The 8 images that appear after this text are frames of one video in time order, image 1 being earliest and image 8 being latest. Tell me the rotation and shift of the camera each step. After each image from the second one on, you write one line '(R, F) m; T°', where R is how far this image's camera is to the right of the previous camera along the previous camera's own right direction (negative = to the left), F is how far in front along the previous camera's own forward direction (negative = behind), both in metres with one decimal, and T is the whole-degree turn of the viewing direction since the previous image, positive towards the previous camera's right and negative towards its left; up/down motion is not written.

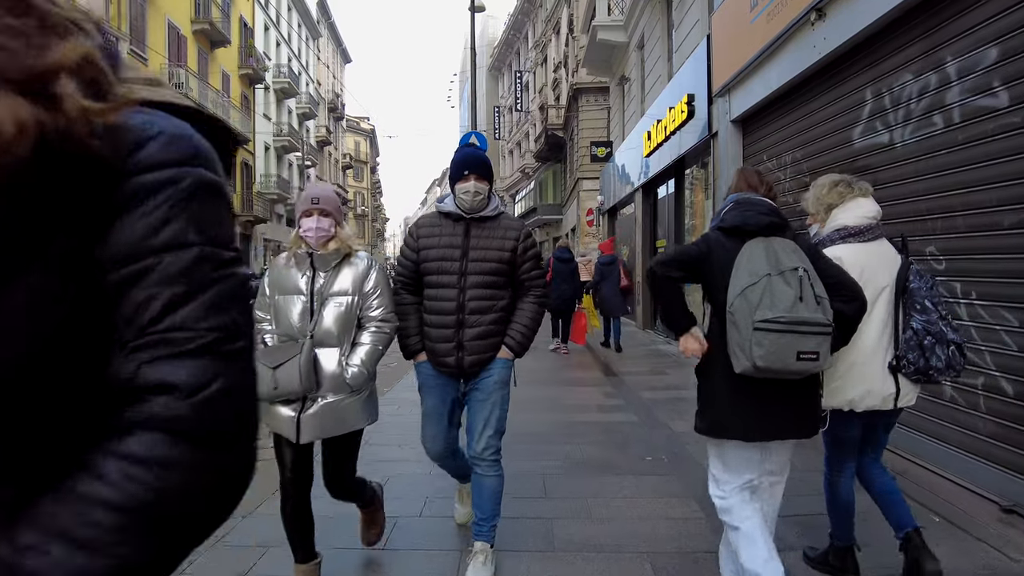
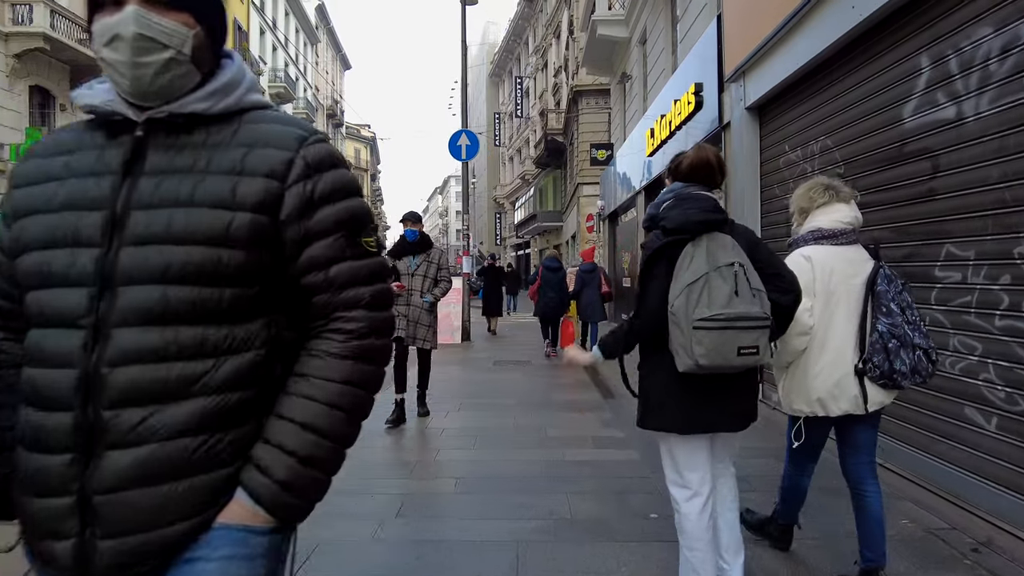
(+0.2, +0.9) m; 0°
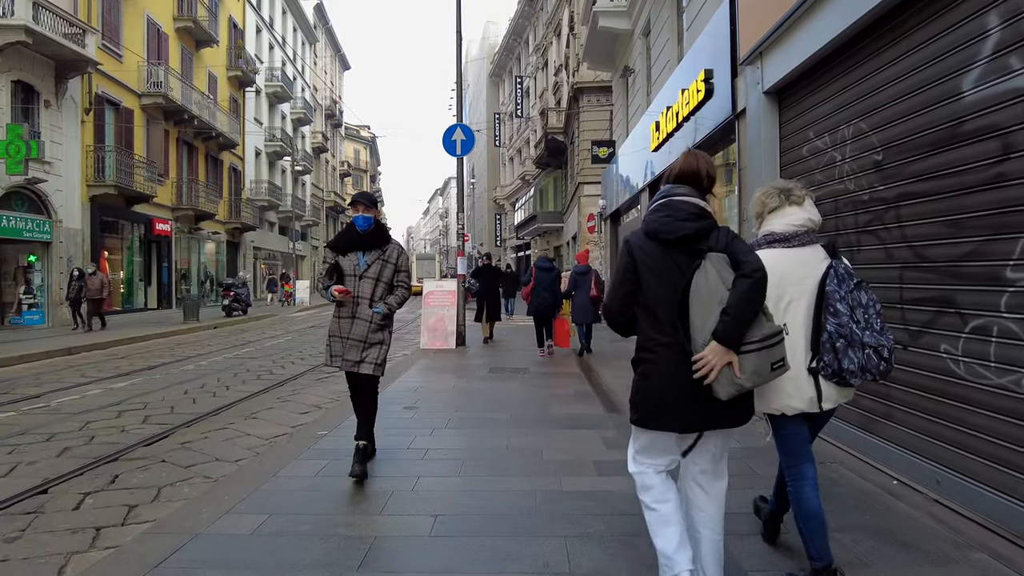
(+0.1, +0.6) m; 0°
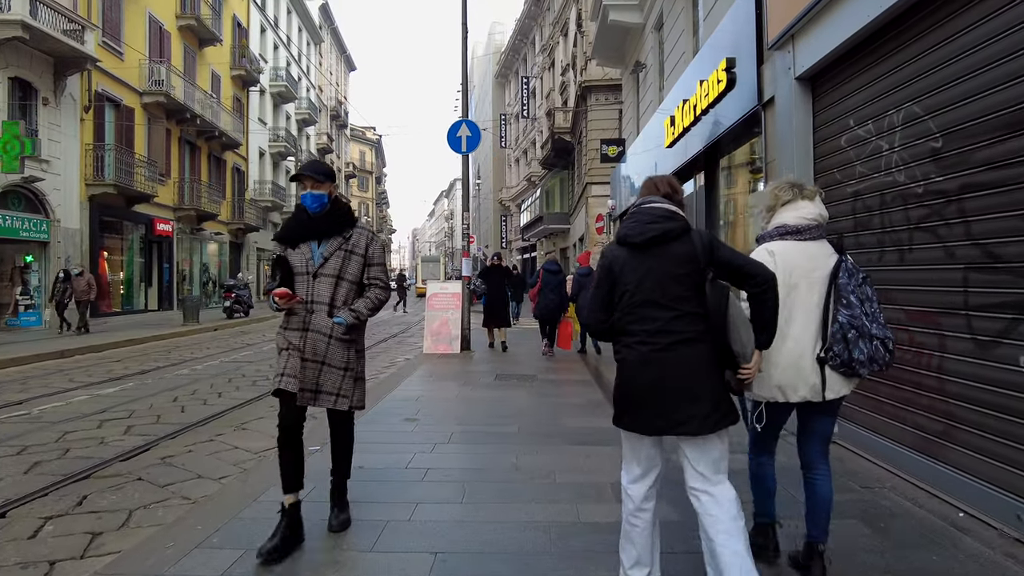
(0.0, +0.5) m; 0°
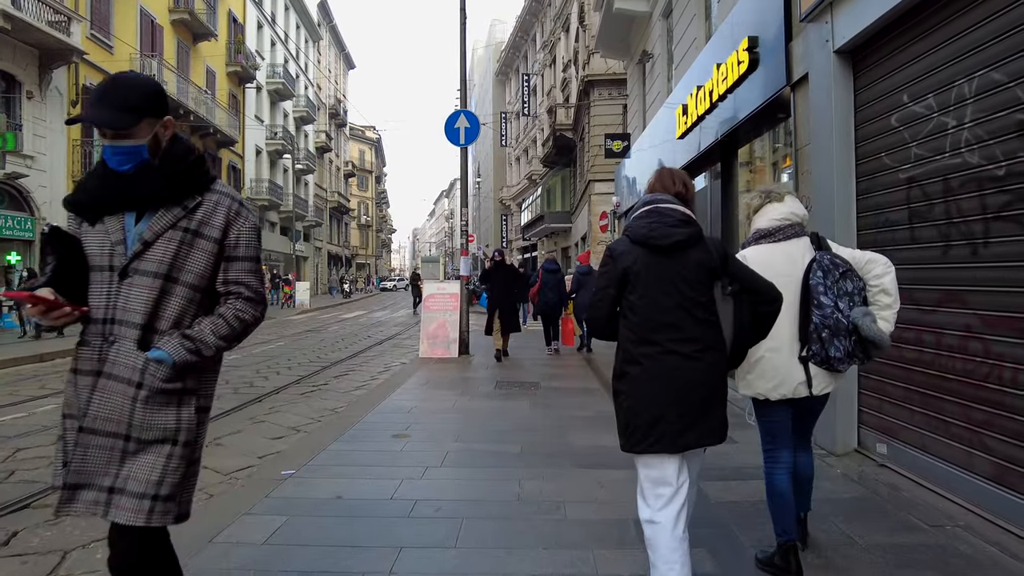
(0.0, +0.6) m; 0°
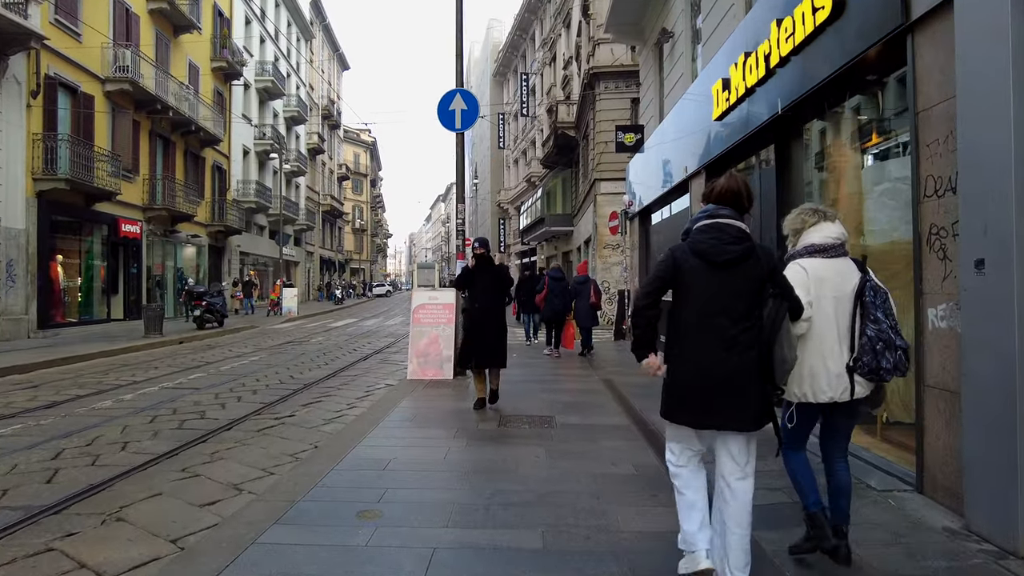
(-0.1, +1.6) m; 0°
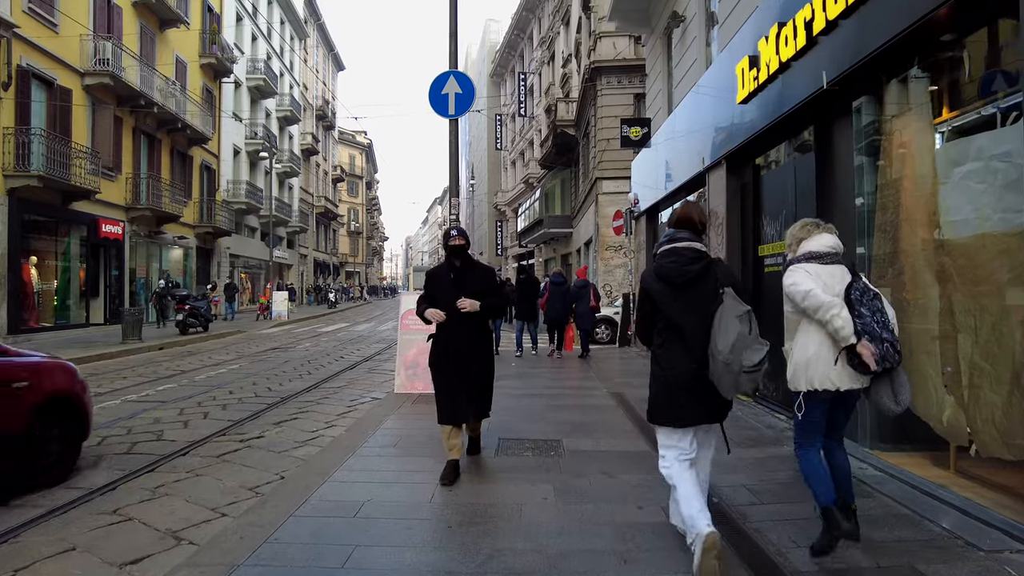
(0.0, +0.9) m; 0°
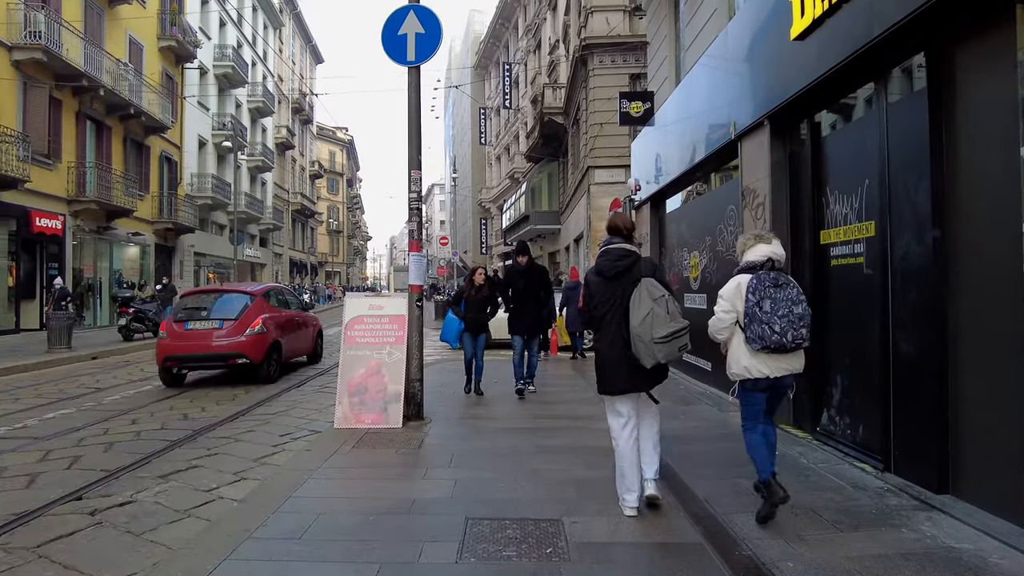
(+0.1, +2.0) m; +1°
